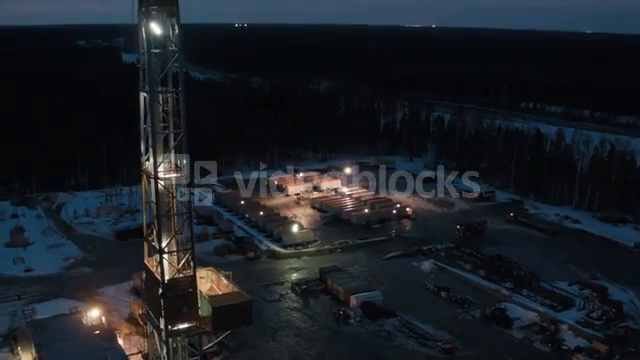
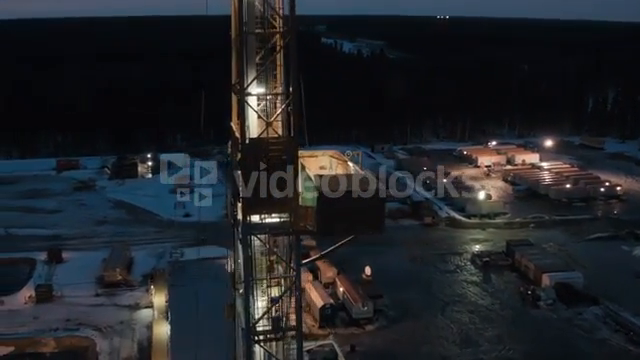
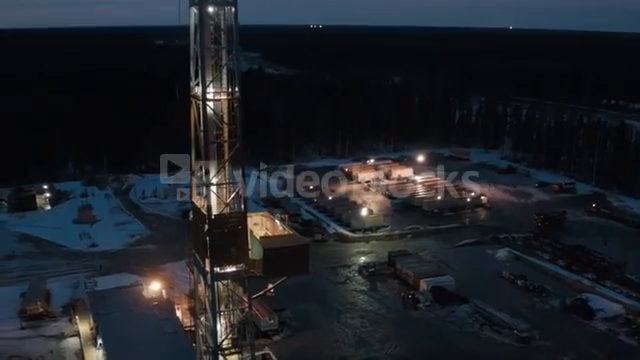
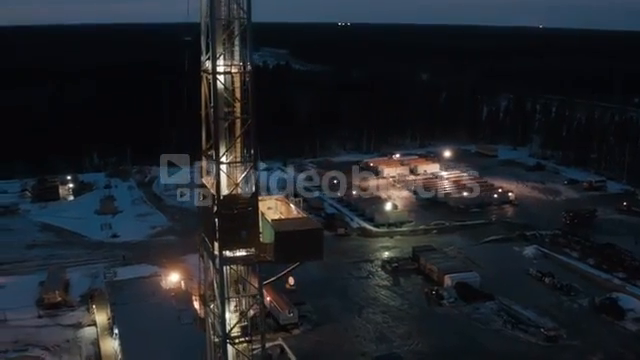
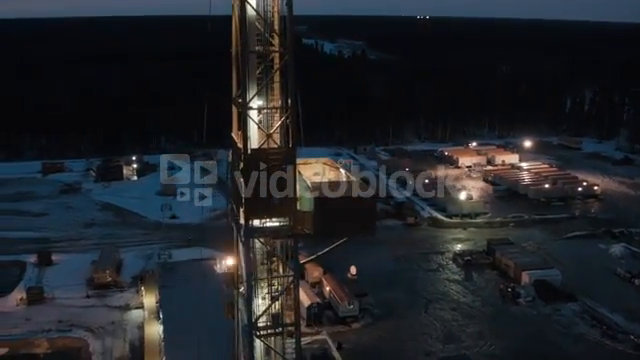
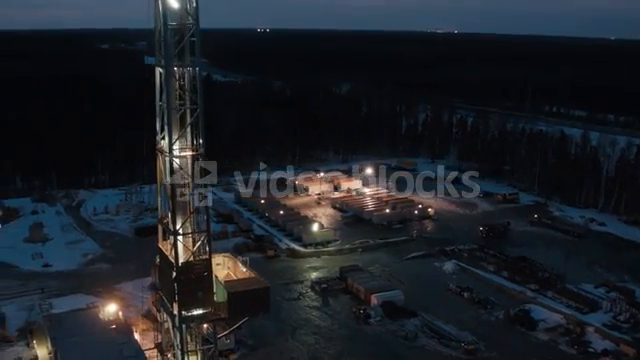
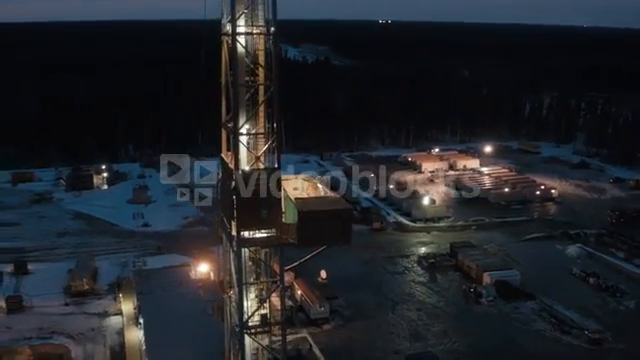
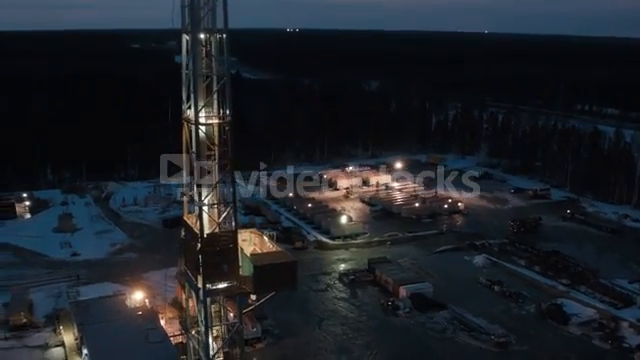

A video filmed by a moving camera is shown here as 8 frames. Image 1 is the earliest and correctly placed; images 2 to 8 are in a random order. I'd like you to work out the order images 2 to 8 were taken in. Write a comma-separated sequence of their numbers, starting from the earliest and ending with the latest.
6, 8, 3, 4, 7, 5, 2
